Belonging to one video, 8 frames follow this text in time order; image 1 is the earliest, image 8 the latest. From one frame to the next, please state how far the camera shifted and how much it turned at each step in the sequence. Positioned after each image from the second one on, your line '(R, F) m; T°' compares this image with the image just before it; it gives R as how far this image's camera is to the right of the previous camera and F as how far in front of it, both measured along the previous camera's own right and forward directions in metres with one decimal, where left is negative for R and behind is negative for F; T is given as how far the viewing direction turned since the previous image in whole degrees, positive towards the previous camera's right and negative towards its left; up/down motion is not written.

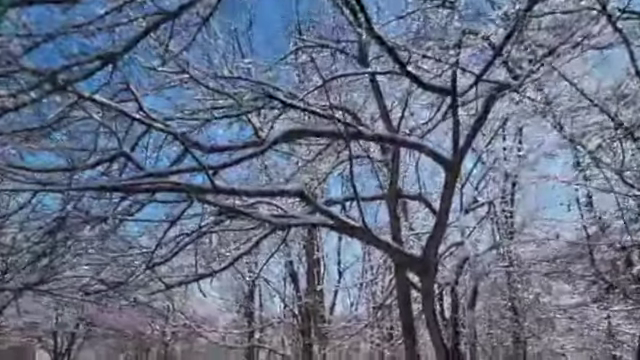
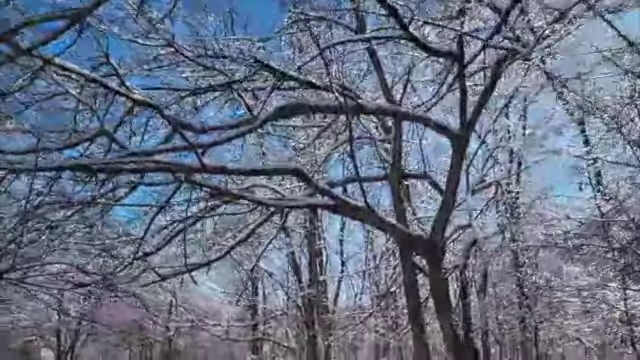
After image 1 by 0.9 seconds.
(0.0, +0.4) m; 0°
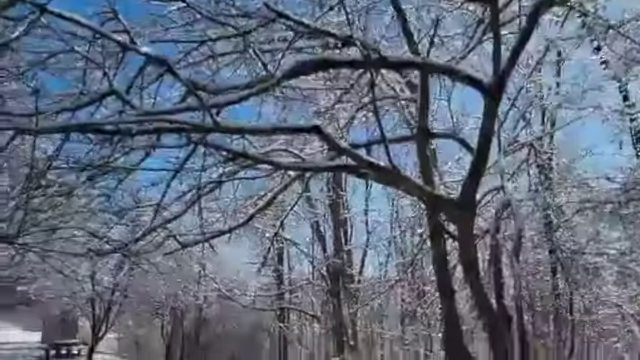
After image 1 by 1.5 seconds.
(0.0, +0.3) m; -3°
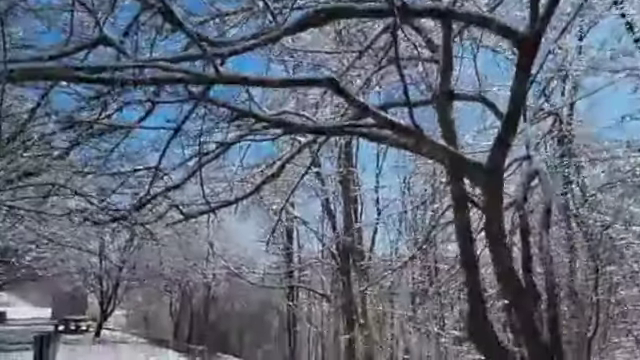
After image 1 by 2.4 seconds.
(-0.1, +0.5) m; -1°
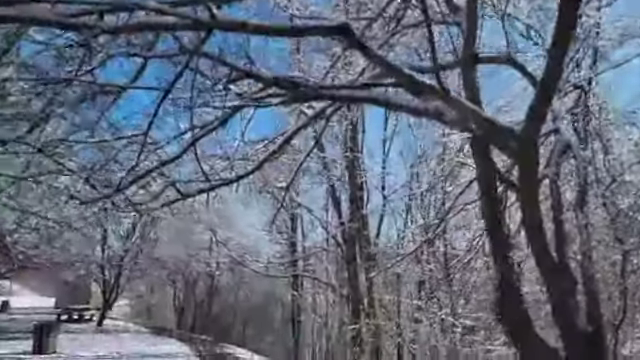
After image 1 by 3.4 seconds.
(-0.1, +0.6) m; 0°
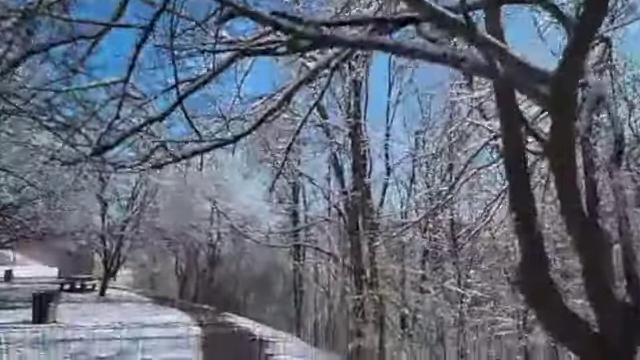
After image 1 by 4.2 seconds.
(0.0, +0.6) m; 0°
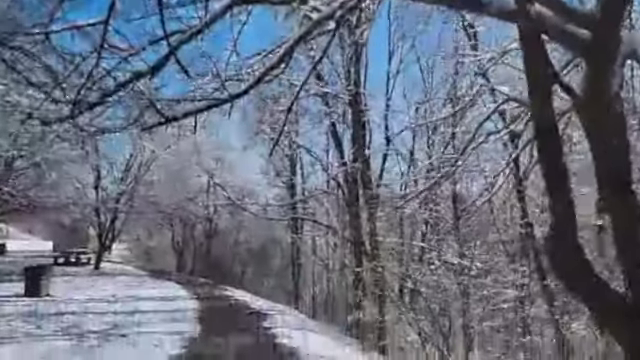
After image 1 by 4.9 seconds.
(-0.1, +0.5) m; 0°
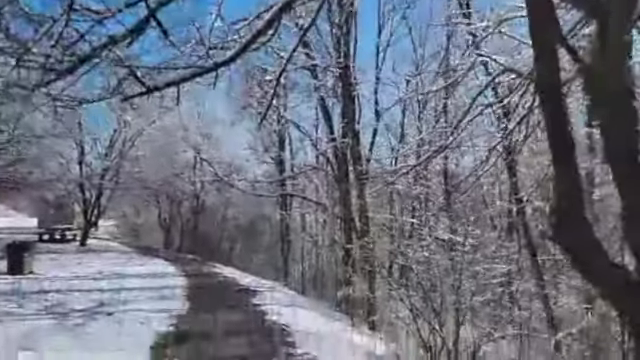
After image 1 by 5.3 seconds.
(0.0, +0.3) m; +1°
